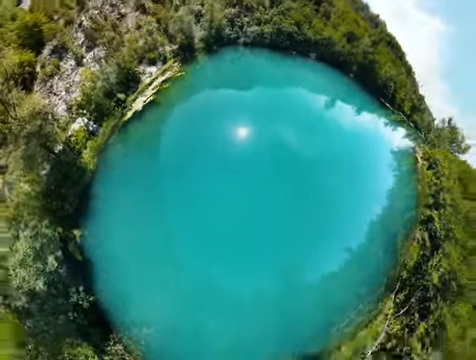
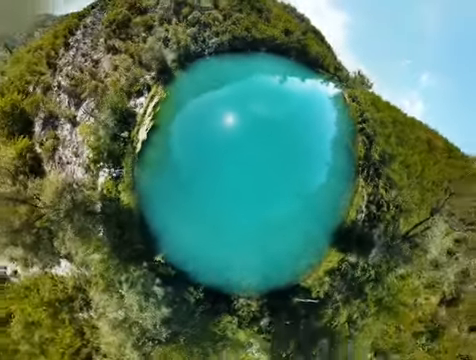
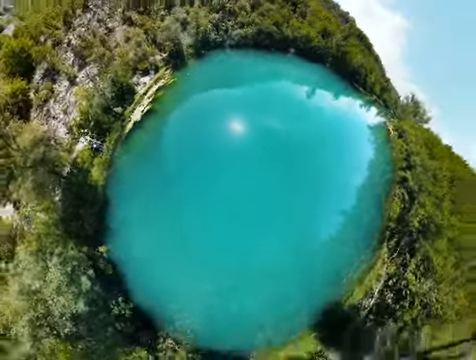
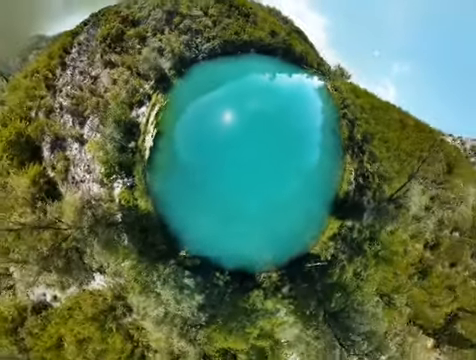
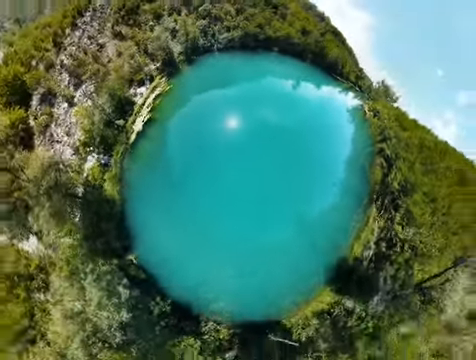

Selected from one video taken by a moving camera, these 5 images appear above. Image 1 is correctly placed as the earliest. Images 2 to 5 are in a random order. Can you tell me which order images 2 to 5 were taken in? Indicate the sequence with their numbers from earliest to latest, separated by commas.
3, 5, 2, 4
